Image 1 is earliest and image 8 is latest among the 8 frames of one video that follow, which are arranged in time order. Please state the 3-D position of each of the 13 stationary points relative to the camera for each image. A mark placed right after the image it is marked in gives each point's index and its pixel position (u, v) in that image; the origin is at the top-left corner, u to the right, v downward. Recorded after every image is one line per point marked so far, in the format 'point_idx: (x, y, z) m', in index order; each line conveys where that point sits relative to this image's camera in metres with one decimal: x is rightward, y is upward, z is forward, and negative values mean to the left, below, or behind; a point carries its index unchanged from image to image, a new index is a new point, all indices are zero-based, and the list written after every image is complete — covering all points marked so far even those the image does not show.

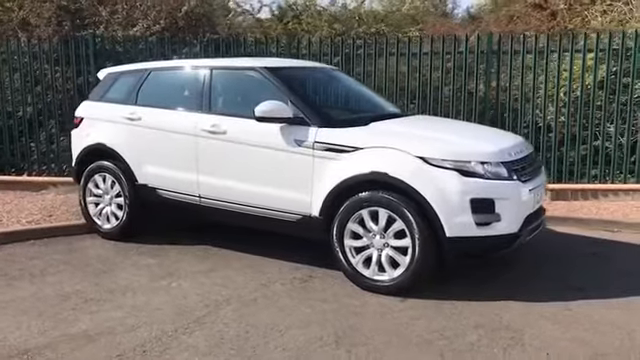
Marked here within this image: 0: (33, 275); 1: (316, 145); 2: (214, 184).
0: (-2.6, -0.9, +6.7) m
1: (0.0, +0.3, +6.1) m
2: (-1.0, 0.0, +6.7) m
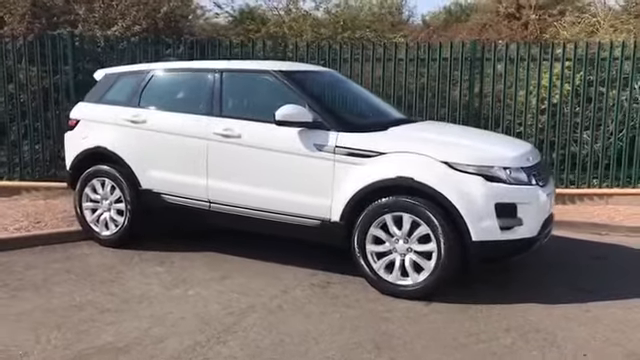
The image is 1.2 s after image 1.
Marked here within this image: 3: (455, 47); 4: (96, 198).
0: (-2.4, -0.9, +6.4) m
1: (+0.1, +0.3, +6.1) m
2: (-0.8, -0.1, +6.6) m
3: (+1.8, +1.8, +9.8) m
4: (-2.2, -0.2, +7.3) m
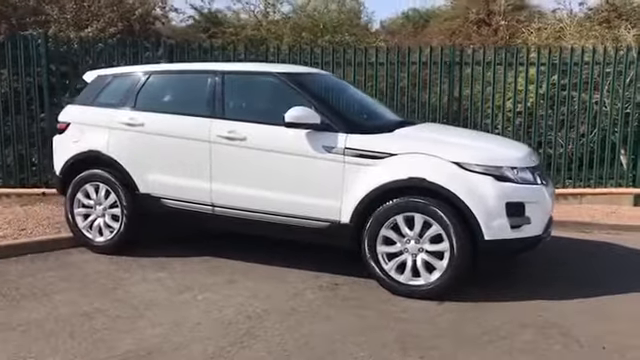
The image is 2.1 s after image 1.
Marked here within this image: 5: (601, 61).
0: (-2.3, -1.0, +6.1) m
1: (+0.2, +0.2, +6.1) m
2: (-0.8, -0.1, +6.5) m
3: (+1.6, +1.7, +10.0) m
4: (-2.2, -0.2, +7.1) m
5: (+3.8, +1.6, +9.8) m
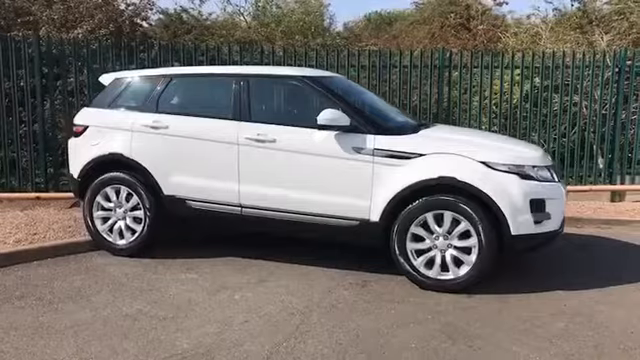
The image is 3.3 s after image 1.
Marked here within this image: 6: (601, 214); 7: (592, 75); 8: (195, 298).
0: (-2.1, -1.0, +6.1) m
1: (+0.5, +0.2, +6.3) m
2: (-0.5, -0.1, +6.6) m
3: (+1.5, +1.8, +10.3) m
4: (-2.0, -0.3, +7.1) m
5: (+3.6, +1.6, +10.3) m
6: (+3.4, -0.4, +9.0) m
7: (+3.8, +1.5, +10.3) m
8: (-1.1, -1.0, +6.2) m
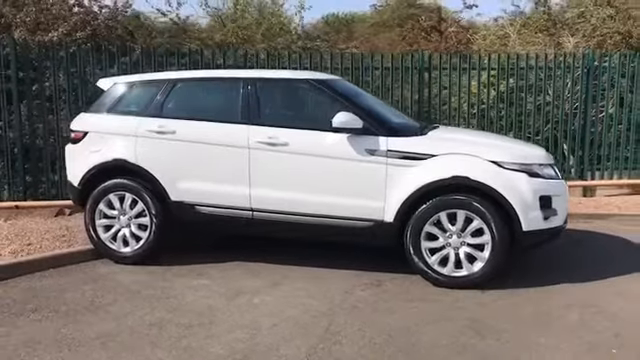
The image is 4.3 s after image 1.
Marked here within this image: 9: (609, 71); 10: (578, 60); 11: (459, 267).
0: (-1.9, -1.0, +6.0) m
1: (+0.6, +0.2, +6.4) m
2: (-0.4, -0.1, +6.6) m
3: (+1.2, +1.8, +10.5) m
4: (-2.0, -0.3, +7.0) m
5: (+3.4, +1.7, +10.7) m
6: (+3.3, -0.4, +9.3) m
7: (+3.6, +1.5, +10.7) m
8: (-0.9, -1.0, +6.1) m
9: (+4.2, +1.6, +10.7) m
10: (+3.8, +1.7, +10.7) m
11: (+1.2, -0.8, +6.4) m
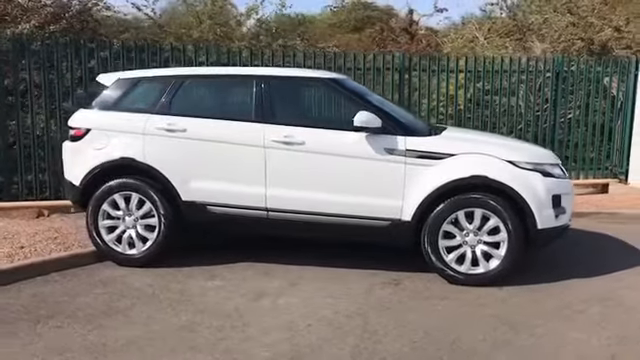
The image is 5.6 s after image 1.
0: (-1.6, -1.0, +5.8) m
1: (+0.8, +0.2, +6.5) m
2: (-0.3, -0.1, +6.6) m
3: (+0.9, +1.8, +10.6) m
4: (-1.8, -0.3, +6.7) m
5: (+3.0, +1.7, +11.0) m
6: (+3.1, -0.4, +9.7) m
7: (+3.2, +1.5, +11.1) m
8: (-0.7, -1.0, +6.0) m
9: (+3.9, +1.6, +11.1) m
10: (+3.4, +1.7, +11.1) m
11: (+1.4, -0.8, +6.5) m
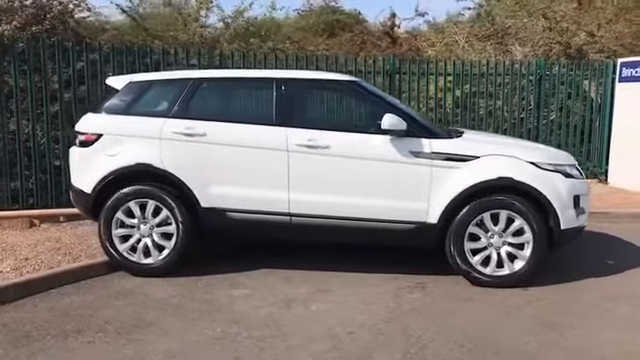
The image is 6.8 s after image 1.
0: (-1.3, -1.1, +5.5) m
1: (+1.0, +0.2, +6.5) m
2: (-0.1, -0.2, +6.4) m
3: (+0.7, +1.7, +10.6) m
4: (-1.6, -0.4, +6.5) m
5: (+2.8, +1.6, +11.2) m
6: (+3.1, -0.4, +9.8) m
7: (+3.0, +1.5, +11.2) m
8: (-0.4, -1.1, +5.8) m
9: (+3.6, +1.6, +11.3) m
10: (+3.2, +1.7, +11.3) m
11: (+1.6, -0.8, +6.6) m
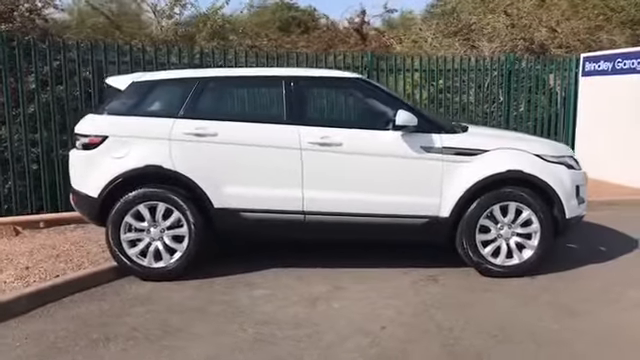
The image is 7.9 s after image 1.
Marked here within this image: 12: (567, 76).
0: (-1.1, -1.1, +5.4) m
1: (+1.1, +0.3, +6.5) m
2: (0.0, -0.2, +6.4) m
3: (+0.3, +1.8, +10.6) m
4: (-1.5, -0.4, +6.3) m
5: (+2.4, +1.7, +11.4) m
6: (+2.8, -0.3, +10.1) m
7: (+2.6, +1.6, +11.5) m
8: (-0.2, -1.0, +5.8) m
9: (+3.2, +1.7, +11.7) m
10: (+2.8, +1.8, +11.6) m
11: (+1.7, -0.7, +6.7) m
12: (+3.9, +1.7, +11.9) m
